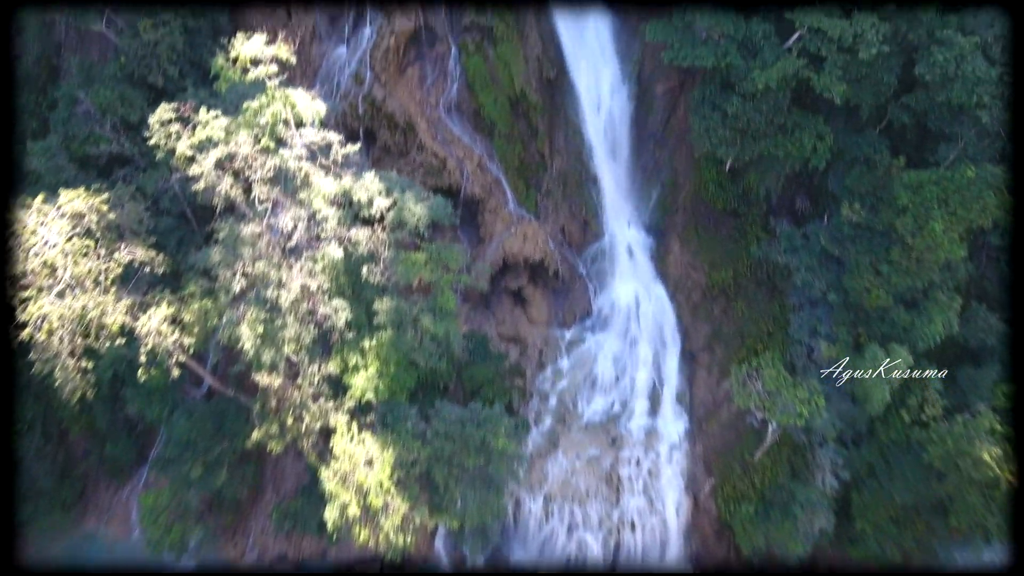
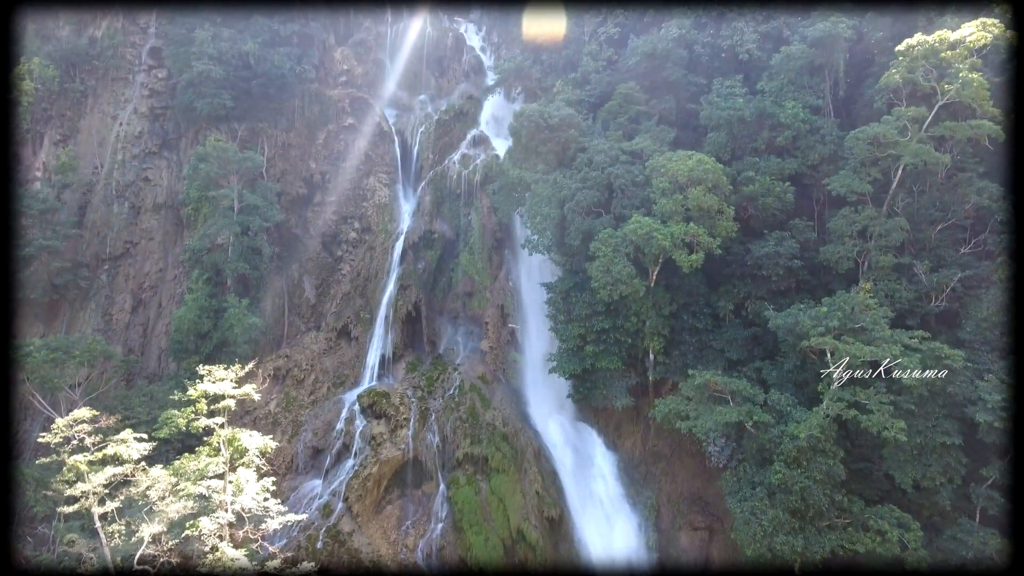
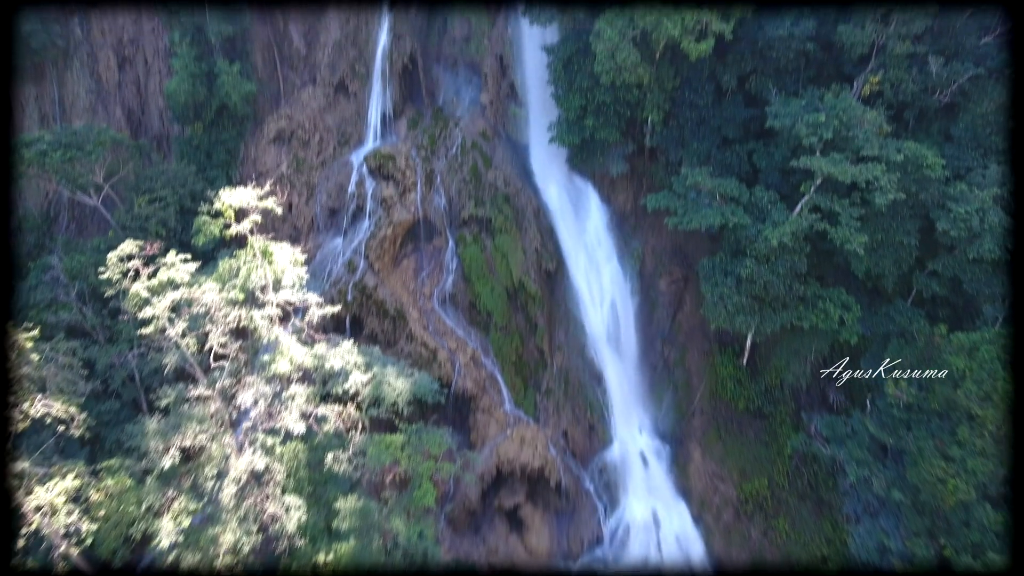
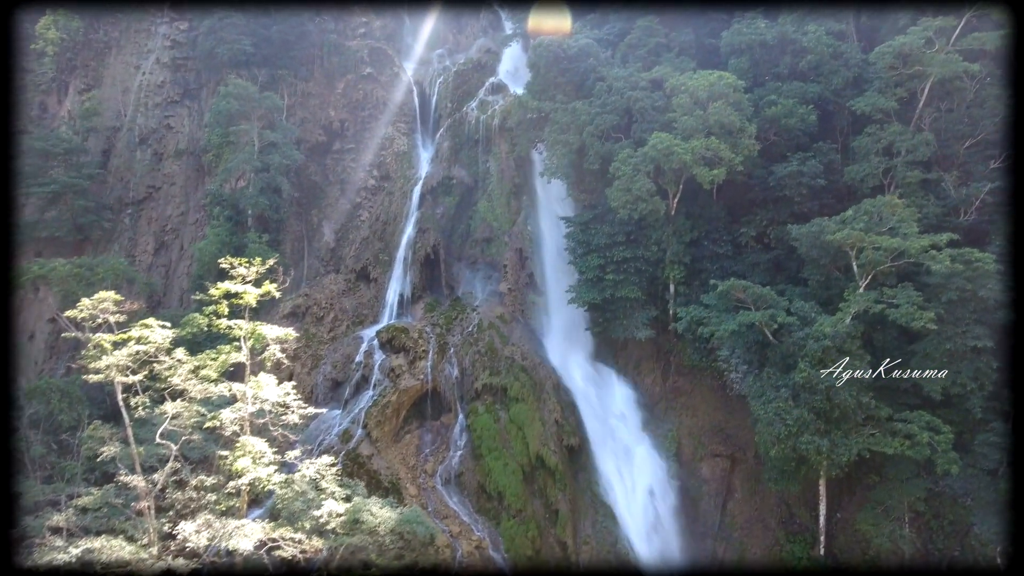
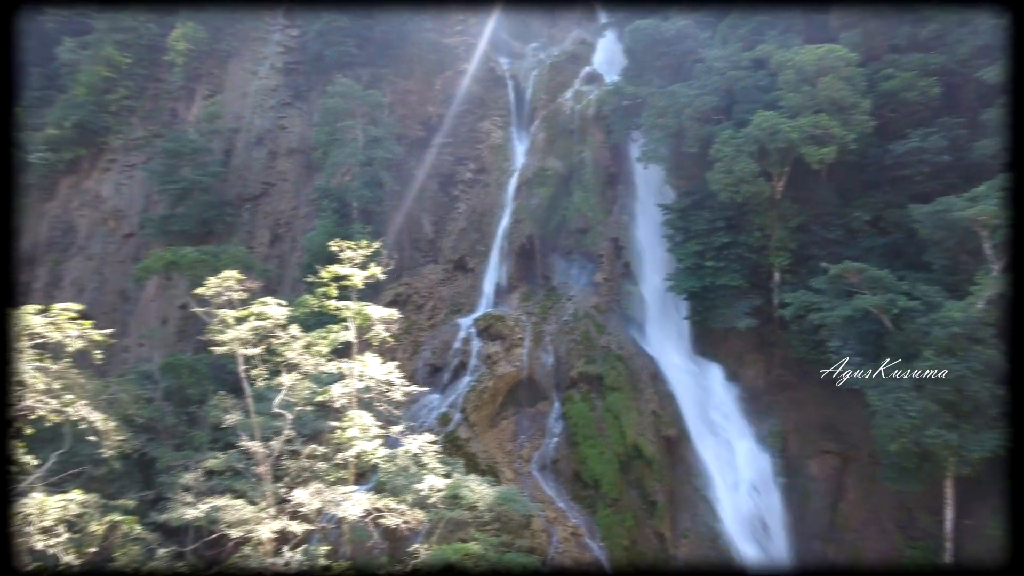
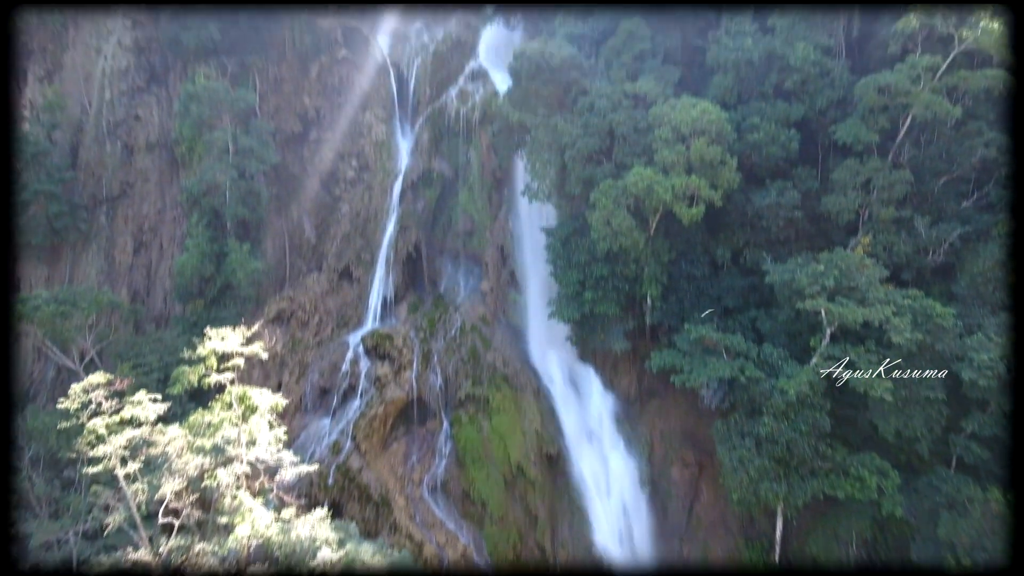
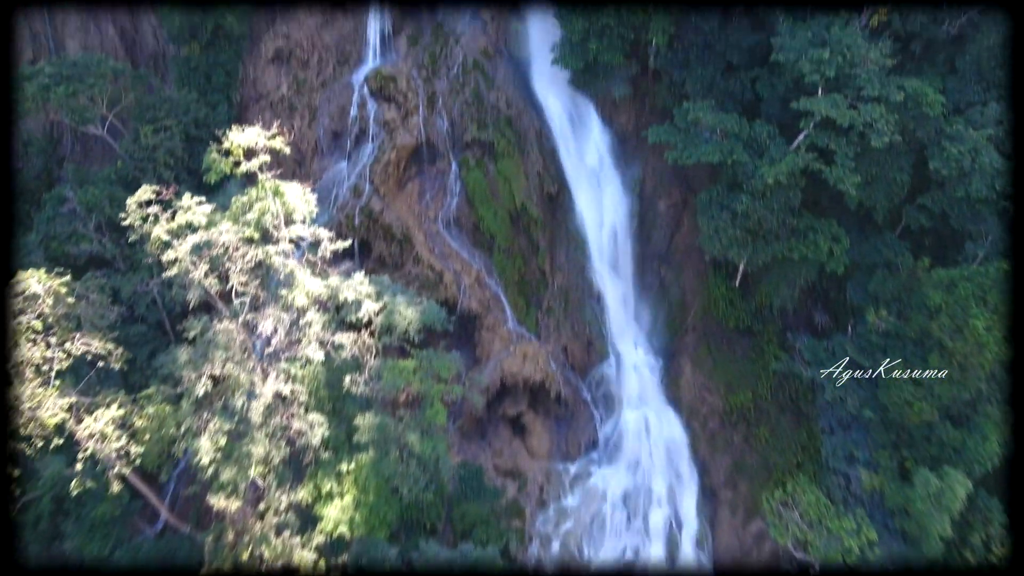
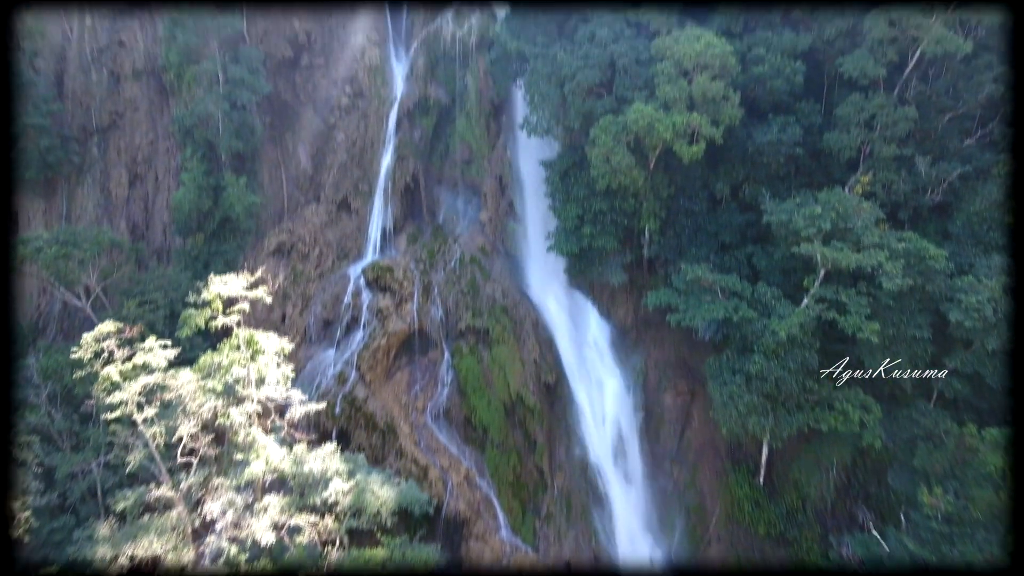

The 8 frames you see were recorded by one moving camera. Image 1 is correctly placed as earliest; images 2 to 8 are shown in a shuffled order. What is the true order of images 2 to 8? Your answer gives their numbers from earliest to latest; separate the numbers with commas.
7, 3, 8, 6, 2, 4, 5
